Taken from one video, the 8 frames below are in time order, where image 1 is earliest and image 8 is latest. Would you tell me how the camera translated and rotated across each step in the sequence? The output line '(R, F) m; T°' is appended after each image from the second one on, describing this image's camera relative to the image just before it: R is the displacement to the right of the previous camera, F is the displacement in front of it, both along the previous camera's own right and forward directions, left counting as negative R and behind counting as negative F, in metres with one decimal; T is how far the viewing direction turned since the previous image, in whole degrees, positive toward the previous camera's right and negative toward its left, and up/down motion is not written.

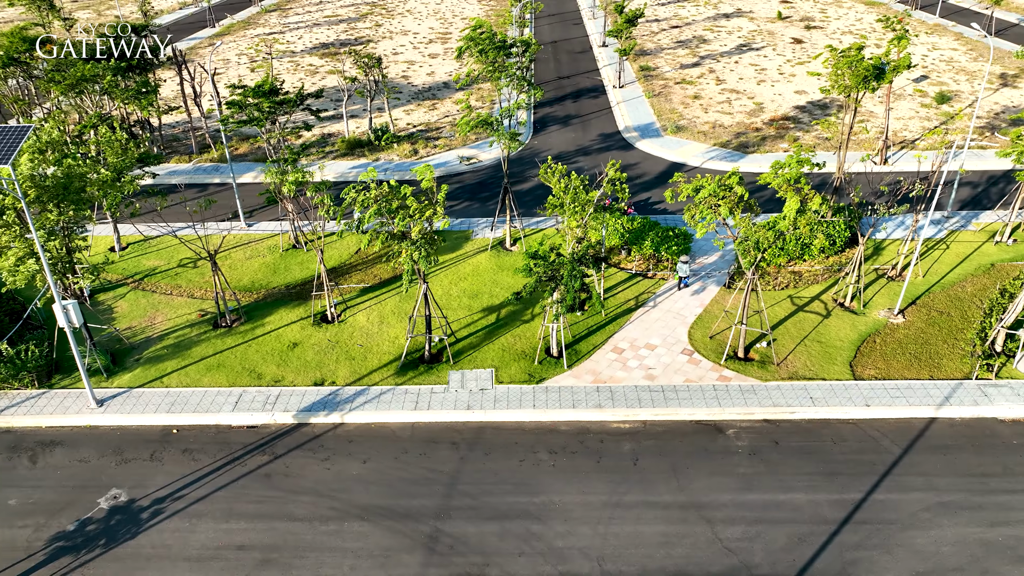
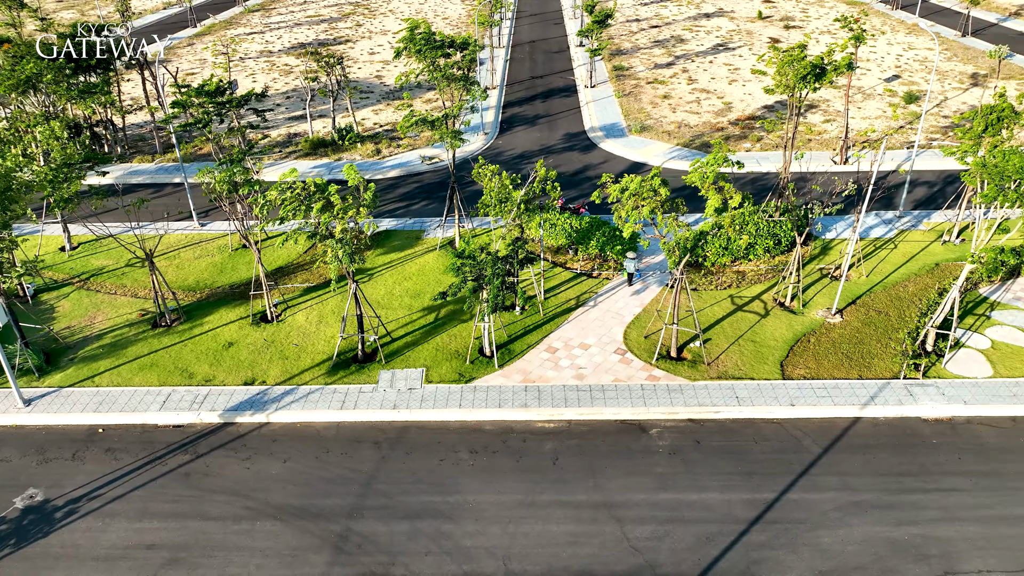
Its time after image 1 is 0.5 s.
(+1.4, 0.0) m; 0°
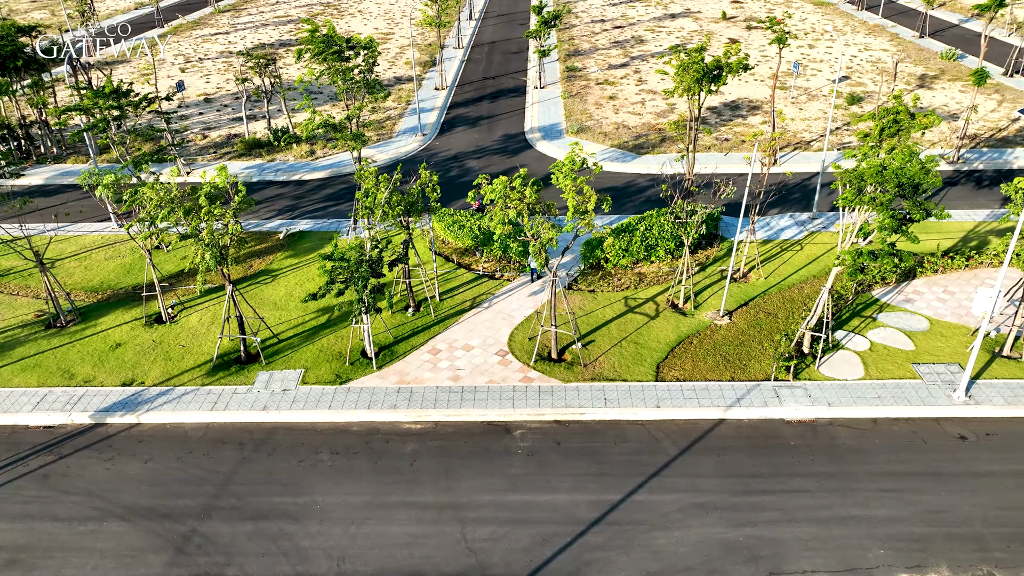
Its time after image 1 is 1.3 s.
(+2.4, -0.1) m; 0°
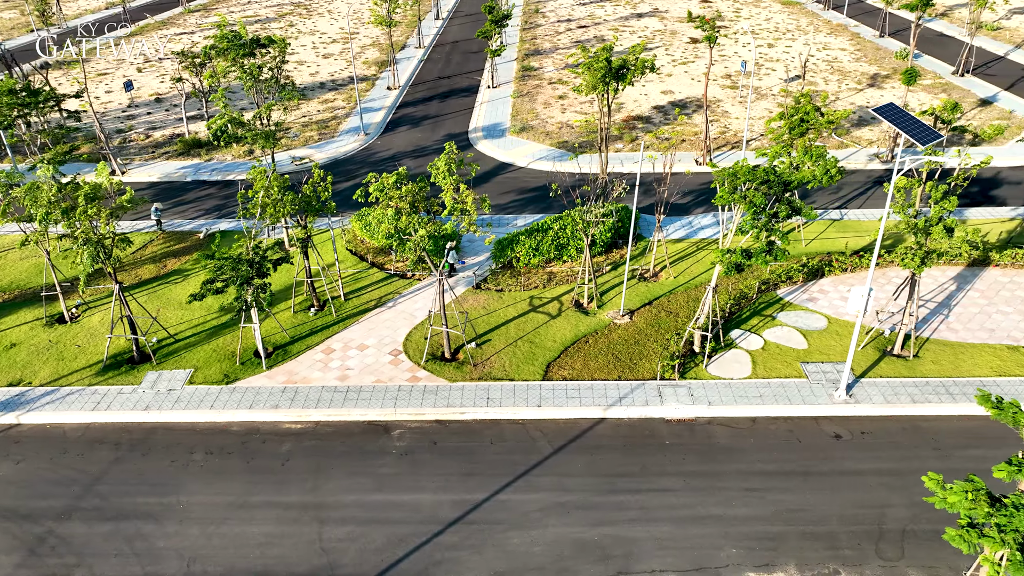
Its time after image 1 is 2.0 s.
(+2.1, 0.0) m; 0°
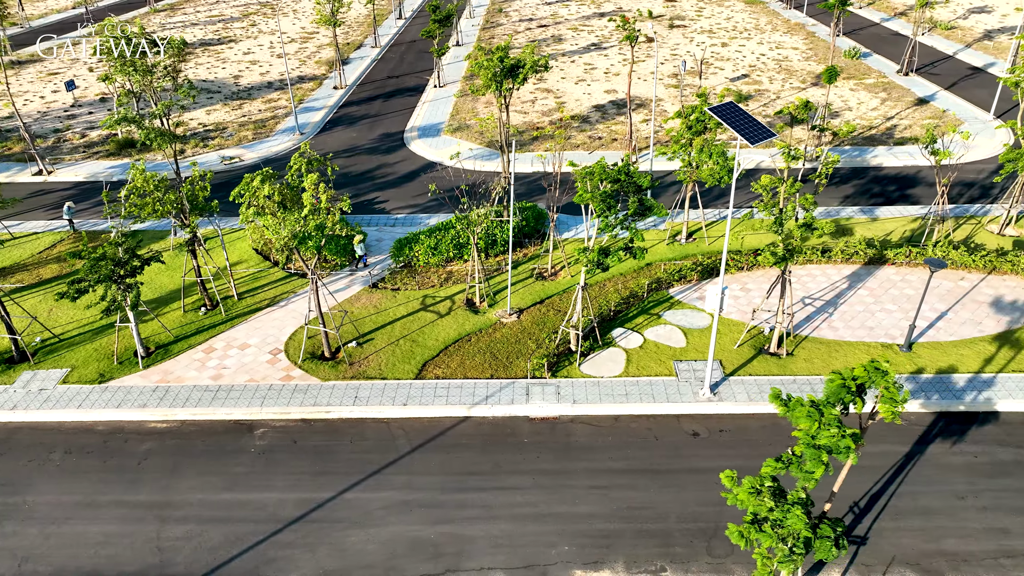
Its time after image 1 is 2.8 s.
(+2.4, 0.0) m; 0°
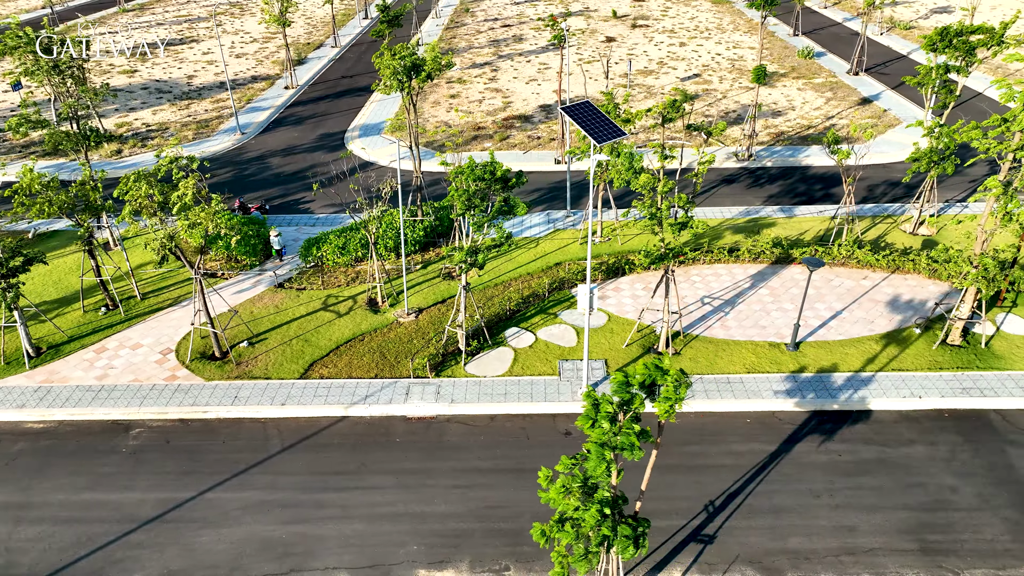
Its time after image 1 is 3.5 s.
(+2.2, 0.0) m; 0°
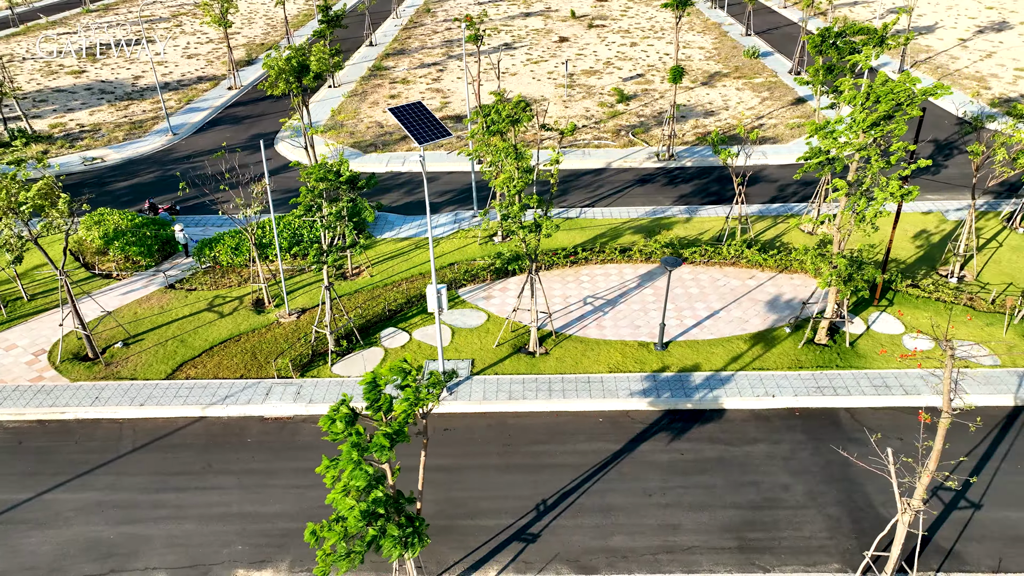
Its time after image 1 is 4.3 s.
(+2.5, -0.1) m; 0°
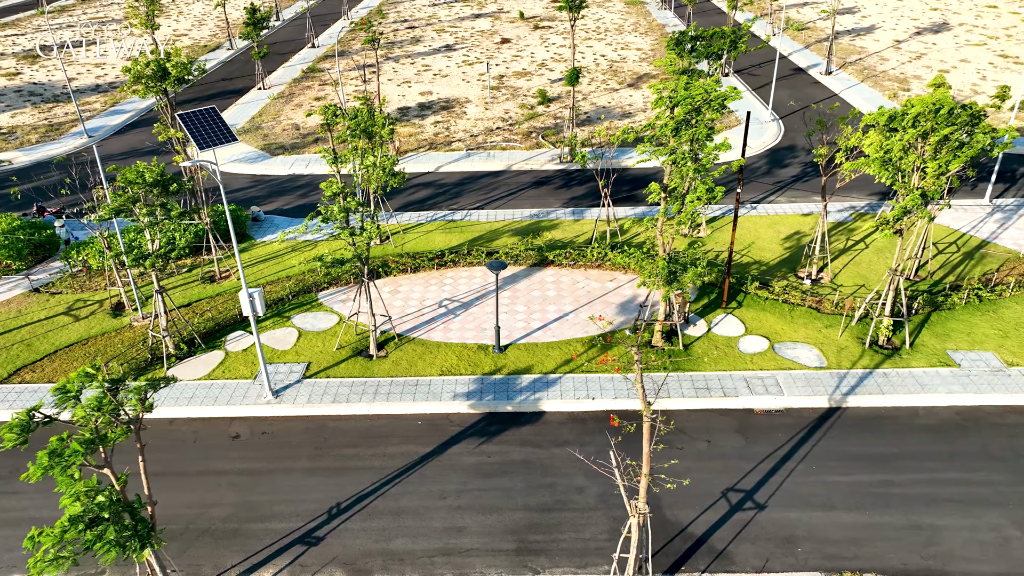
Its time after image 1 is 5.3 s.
(+3.1, -0.1) m; 0°
